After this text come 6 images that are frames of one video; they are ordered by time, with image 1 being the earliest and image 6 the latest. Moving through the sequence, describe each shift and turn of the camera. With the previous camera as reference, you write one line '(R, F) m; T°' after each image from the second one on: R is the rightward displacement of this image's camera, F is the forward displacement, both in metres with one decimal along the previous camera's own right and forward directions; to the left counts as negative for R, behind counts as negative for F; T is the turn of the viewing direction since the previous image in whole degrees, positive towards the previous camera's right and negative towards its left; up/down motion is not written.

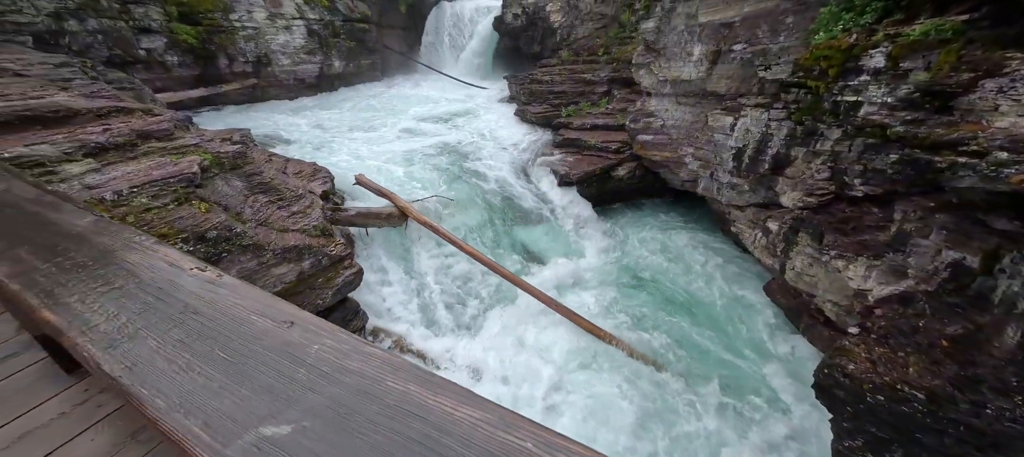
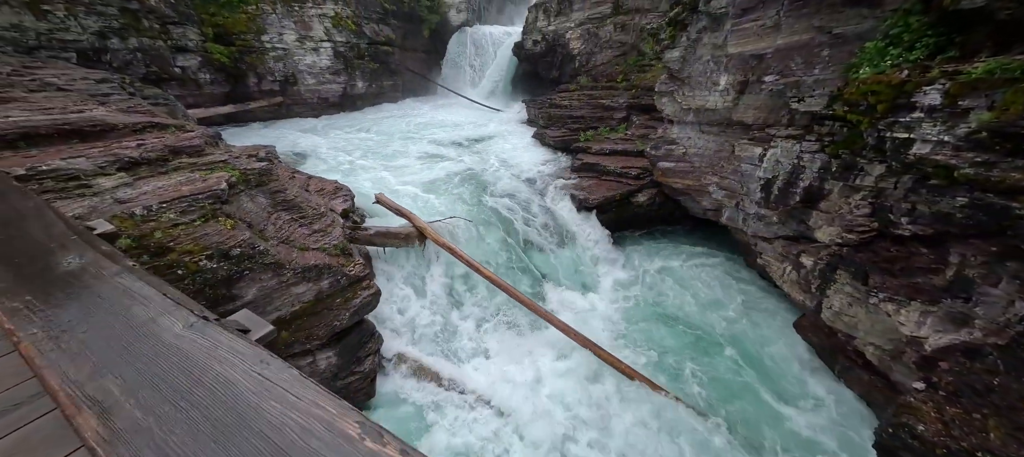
(-0.2, +0.1) m; -1°
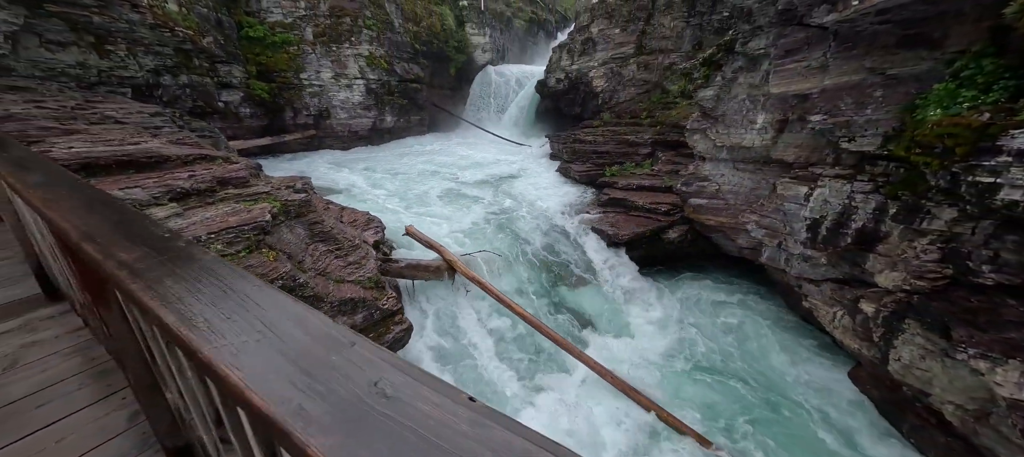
(-0.5, +0.1) m; -2°
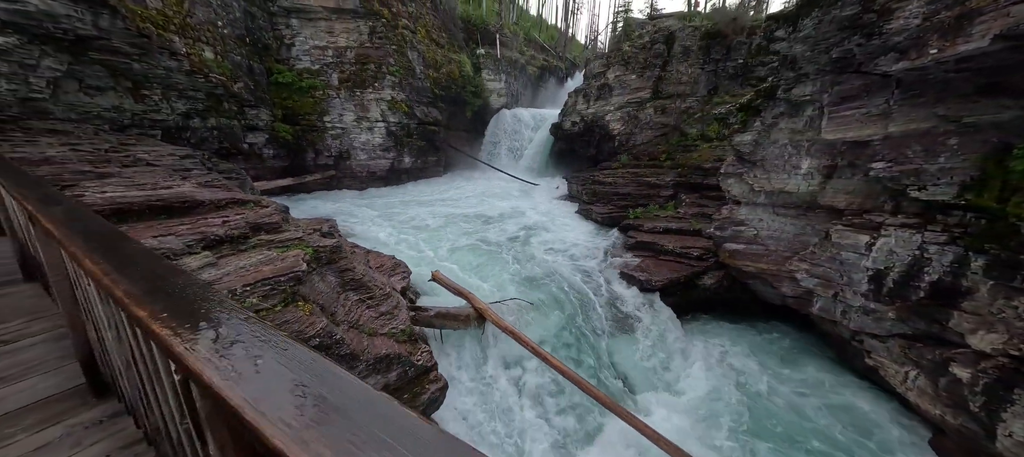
(-0.7, +0.2) m; 0°
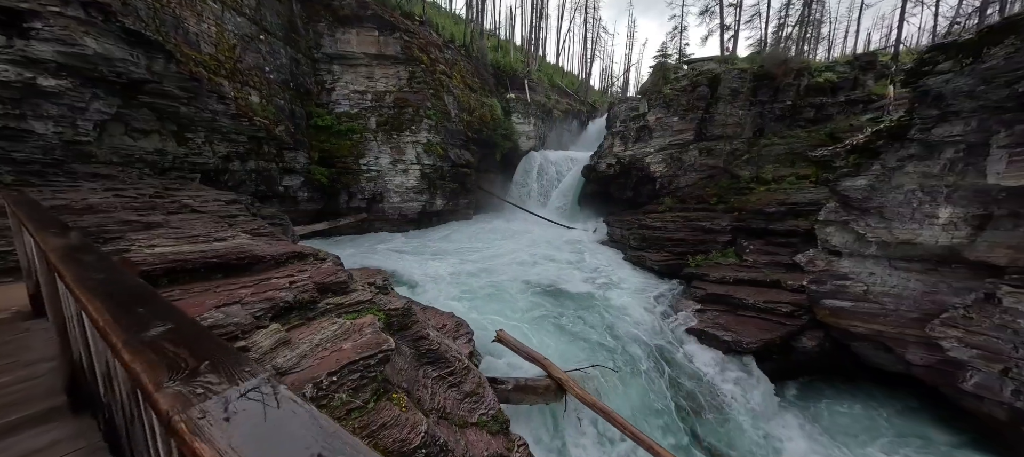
(-1.4, +0.7) m; 0°
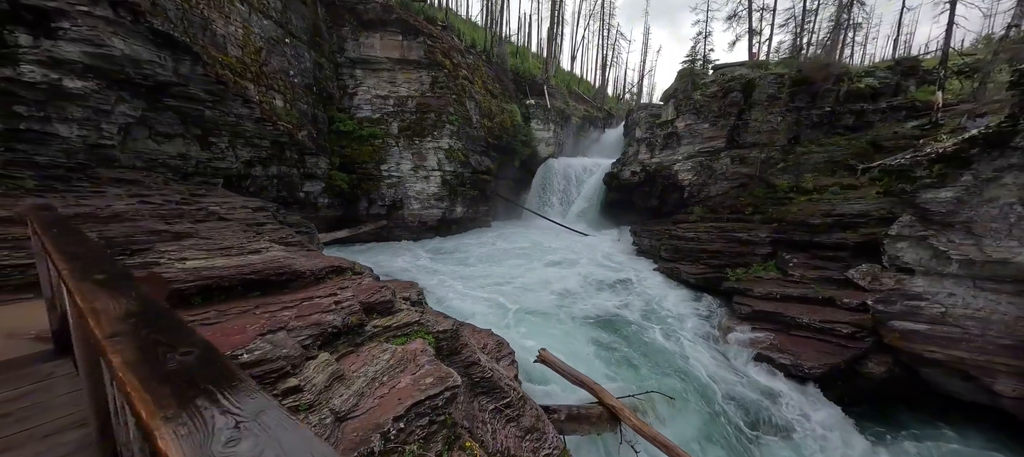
(-0.7, +0.4) m; -1°
